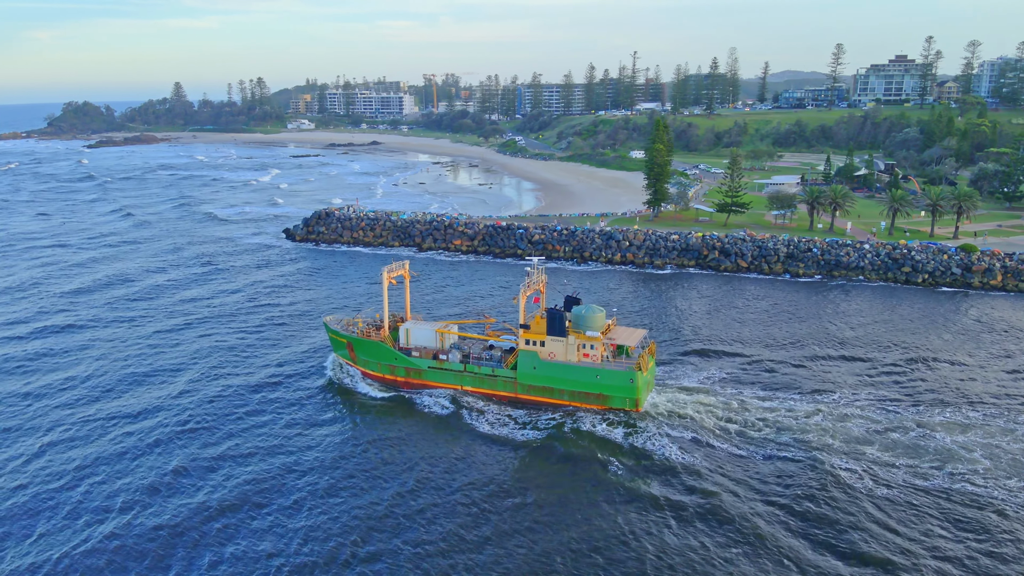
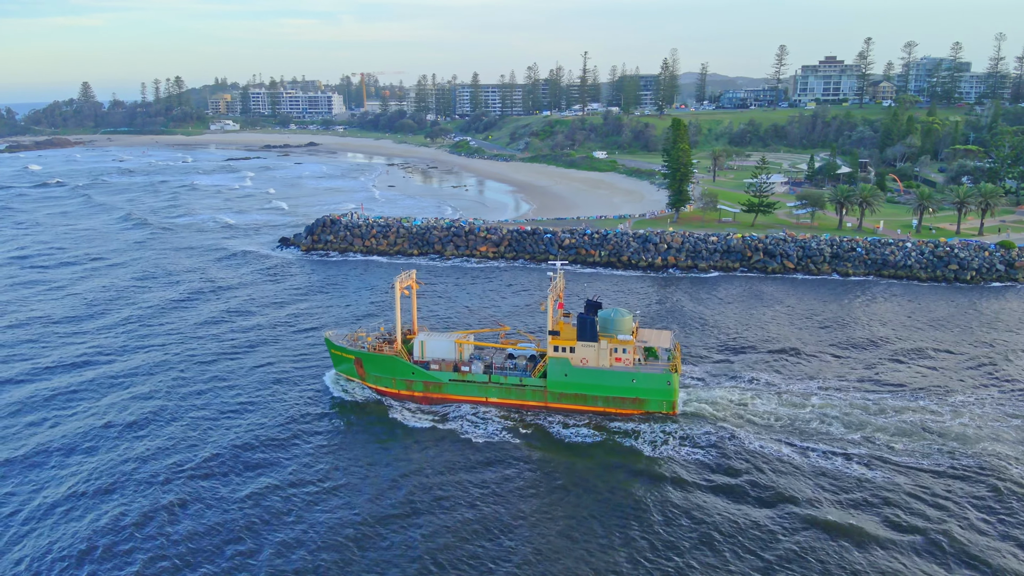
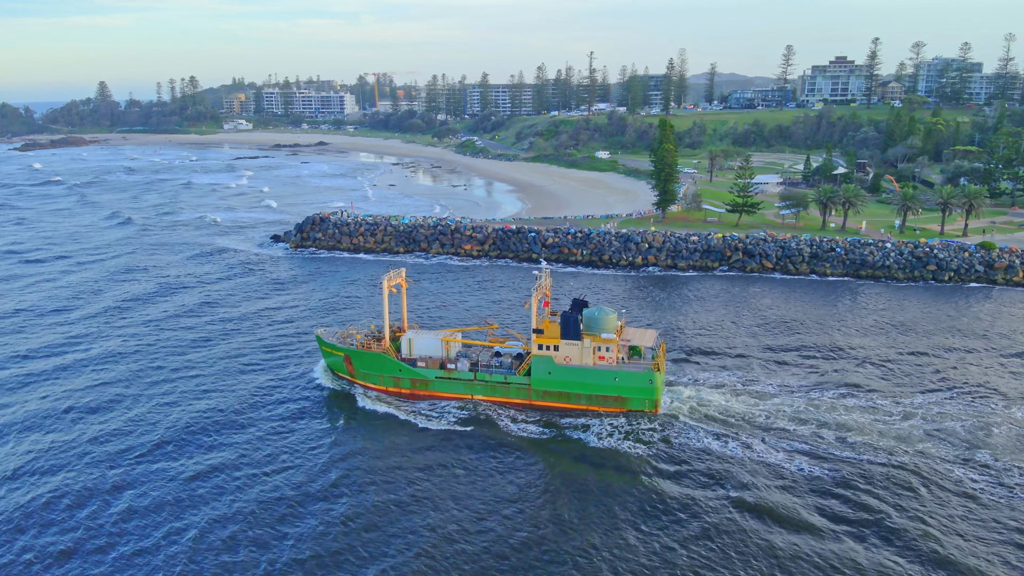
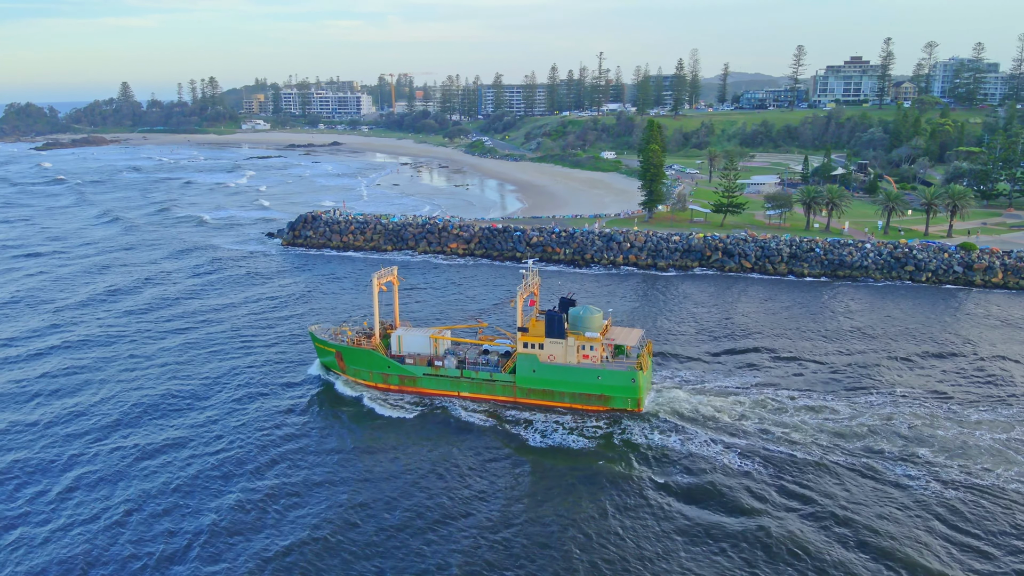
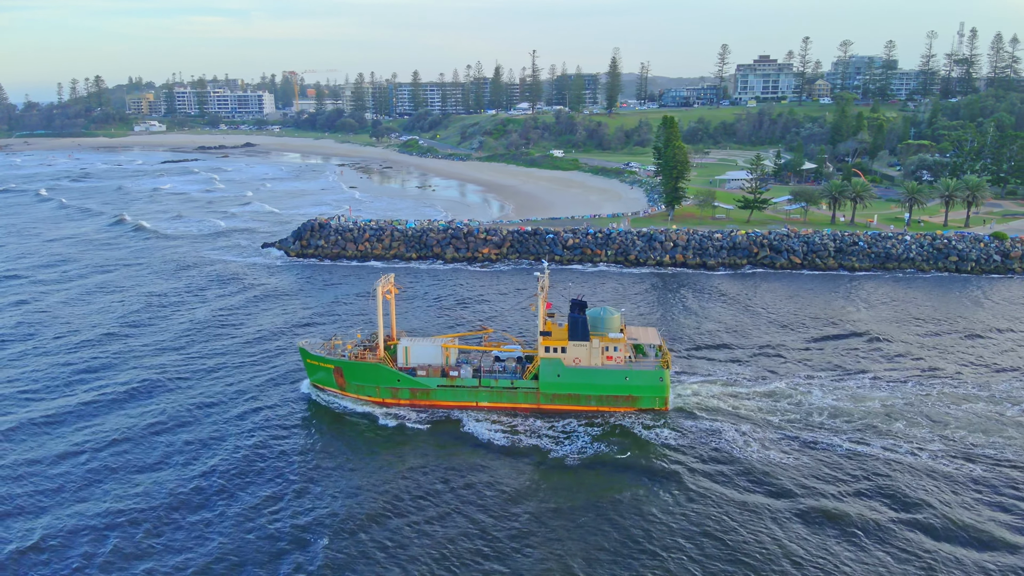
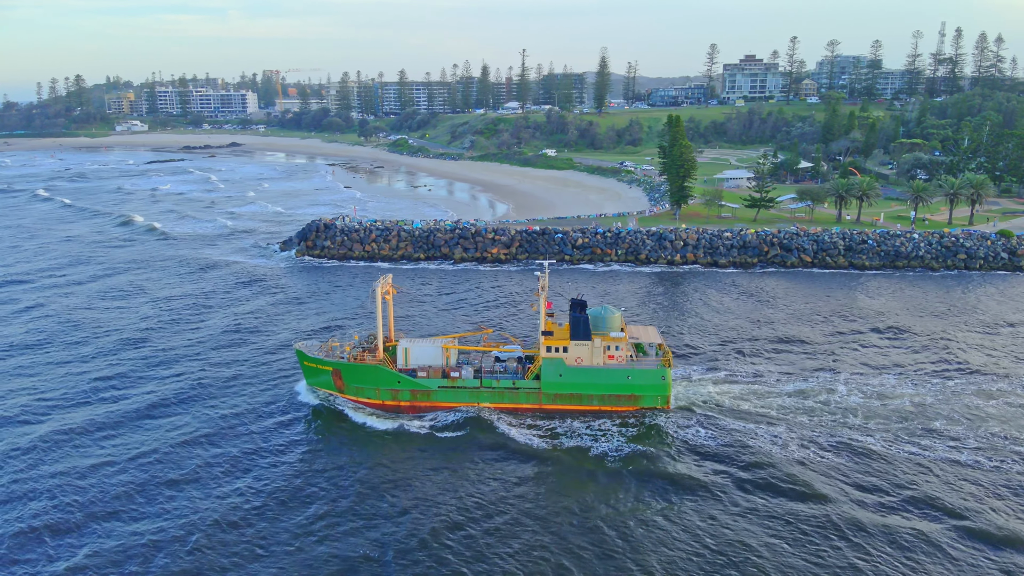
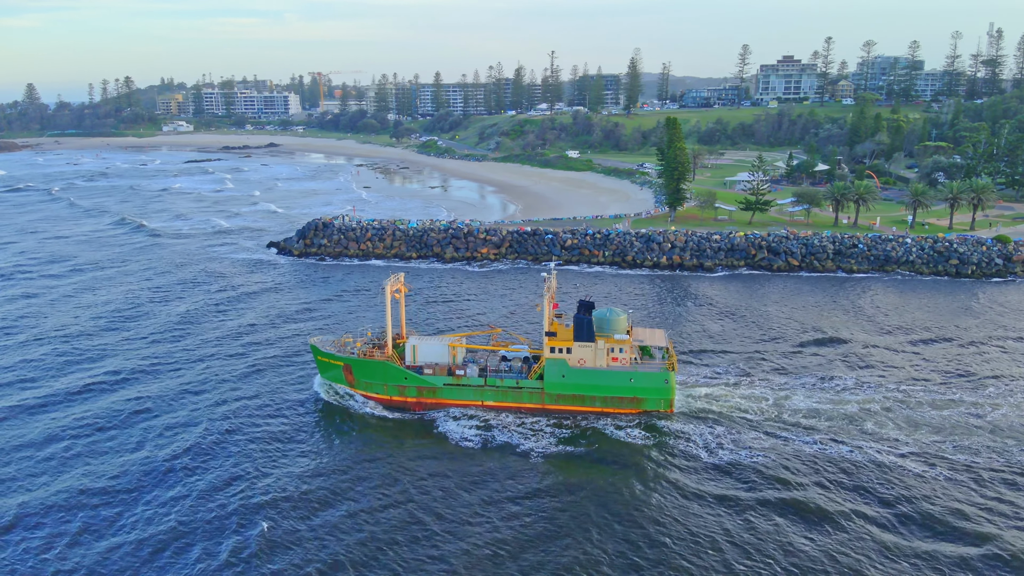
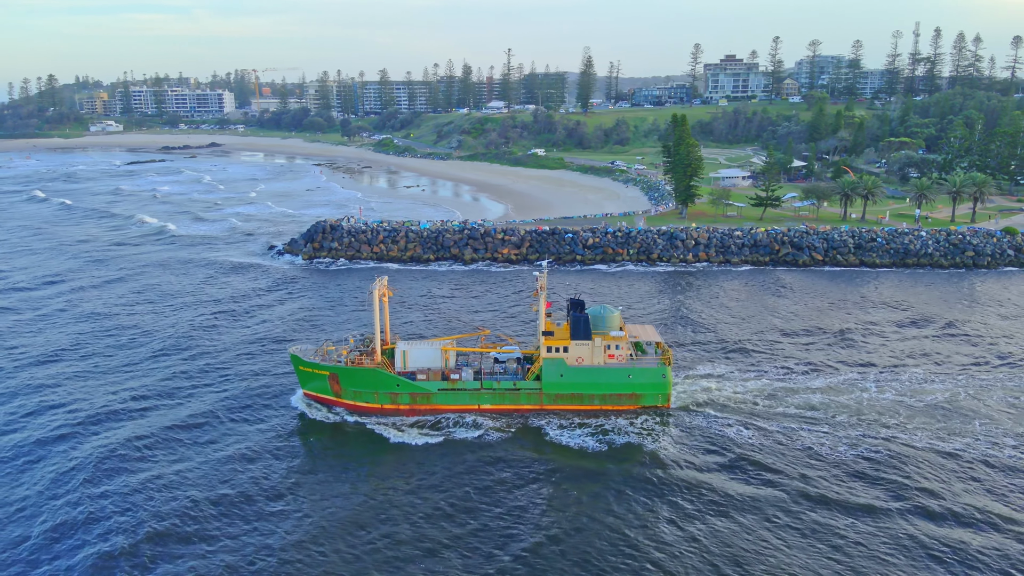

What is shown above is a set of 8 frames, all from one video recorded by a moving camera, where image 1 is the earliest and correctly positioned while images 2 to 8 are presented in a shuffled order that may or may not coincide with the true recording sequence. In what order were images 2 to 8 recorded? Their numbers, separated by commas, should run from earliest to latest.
4, 3, 2, 7, 5, 6, 8
